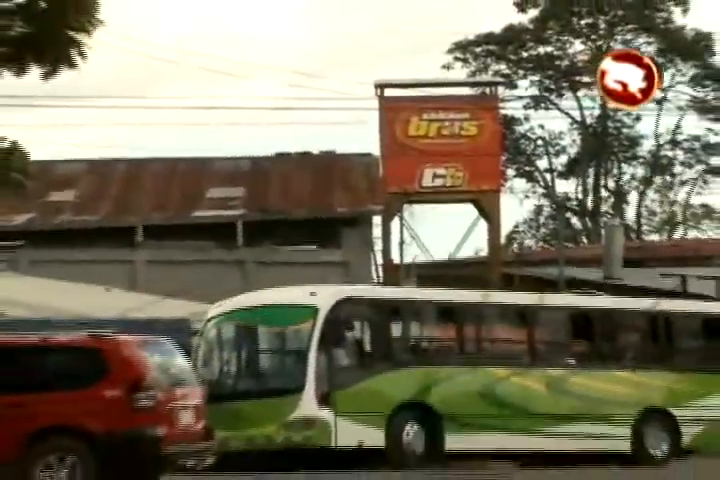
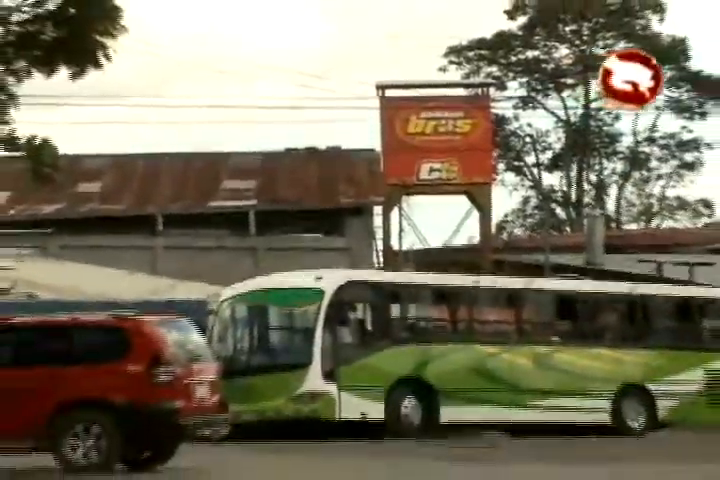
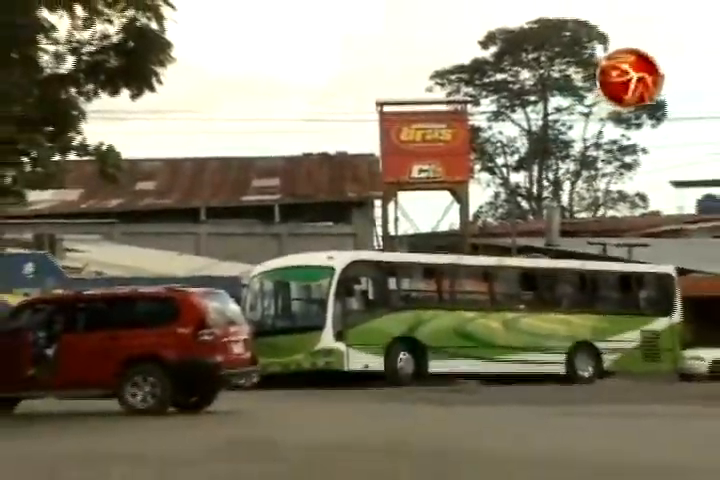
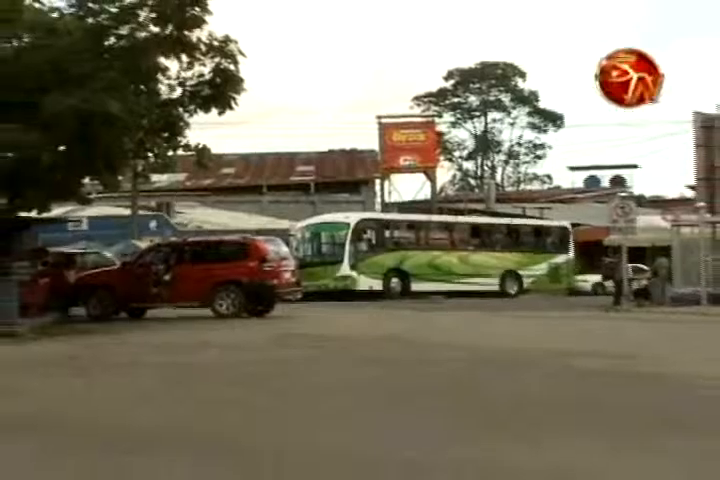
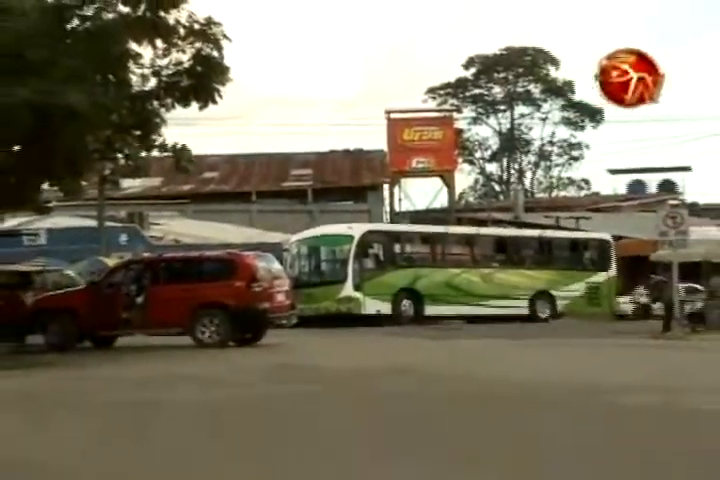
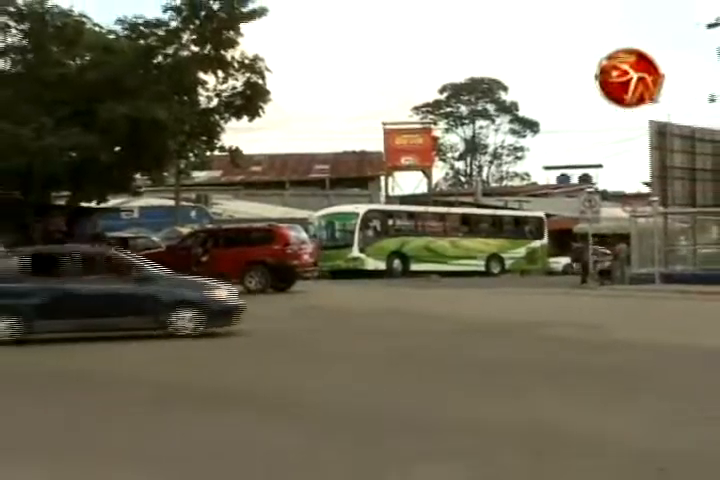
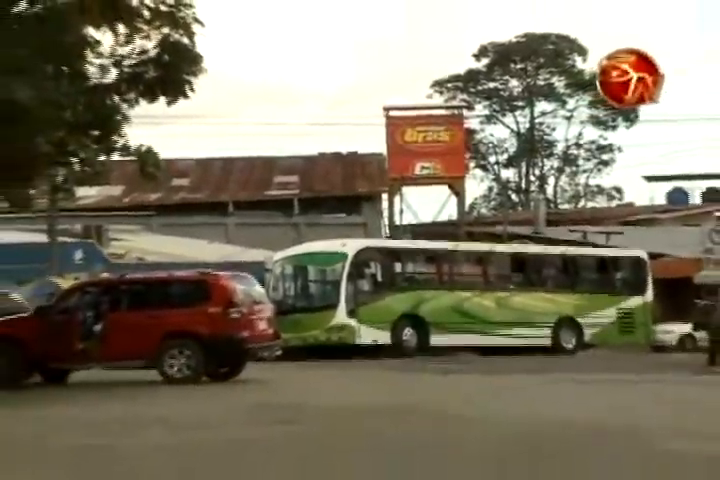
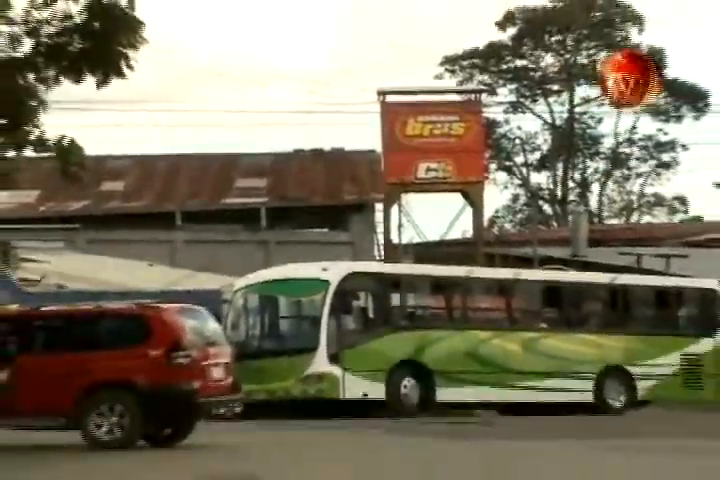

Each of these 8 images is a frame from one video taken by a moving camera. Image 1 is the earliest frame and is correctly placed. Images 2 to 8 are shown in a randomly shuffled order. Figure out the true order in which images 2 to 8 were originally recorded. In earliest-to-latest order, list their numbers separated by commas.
2, 8, 3, 7, 5, 4, 6
